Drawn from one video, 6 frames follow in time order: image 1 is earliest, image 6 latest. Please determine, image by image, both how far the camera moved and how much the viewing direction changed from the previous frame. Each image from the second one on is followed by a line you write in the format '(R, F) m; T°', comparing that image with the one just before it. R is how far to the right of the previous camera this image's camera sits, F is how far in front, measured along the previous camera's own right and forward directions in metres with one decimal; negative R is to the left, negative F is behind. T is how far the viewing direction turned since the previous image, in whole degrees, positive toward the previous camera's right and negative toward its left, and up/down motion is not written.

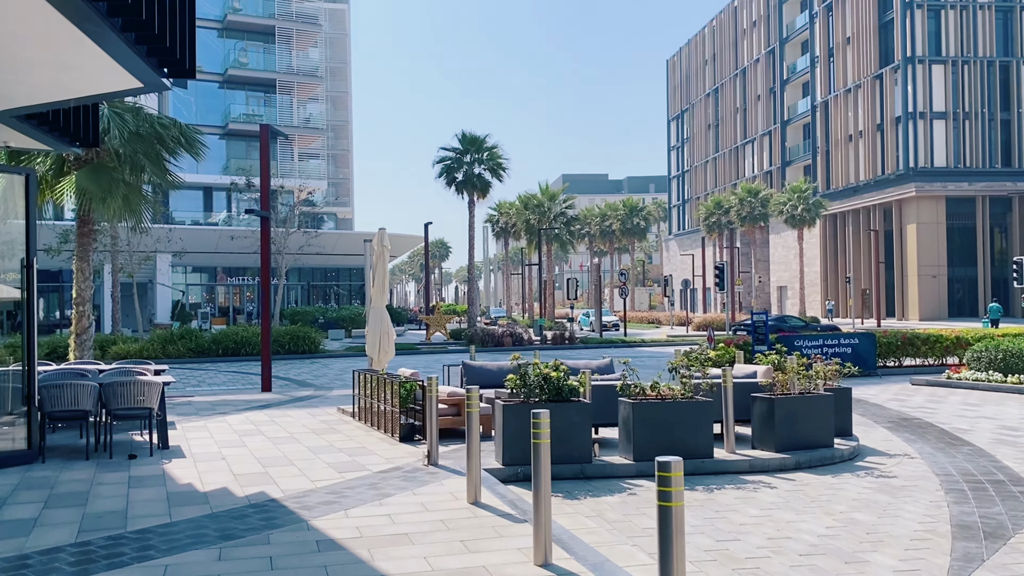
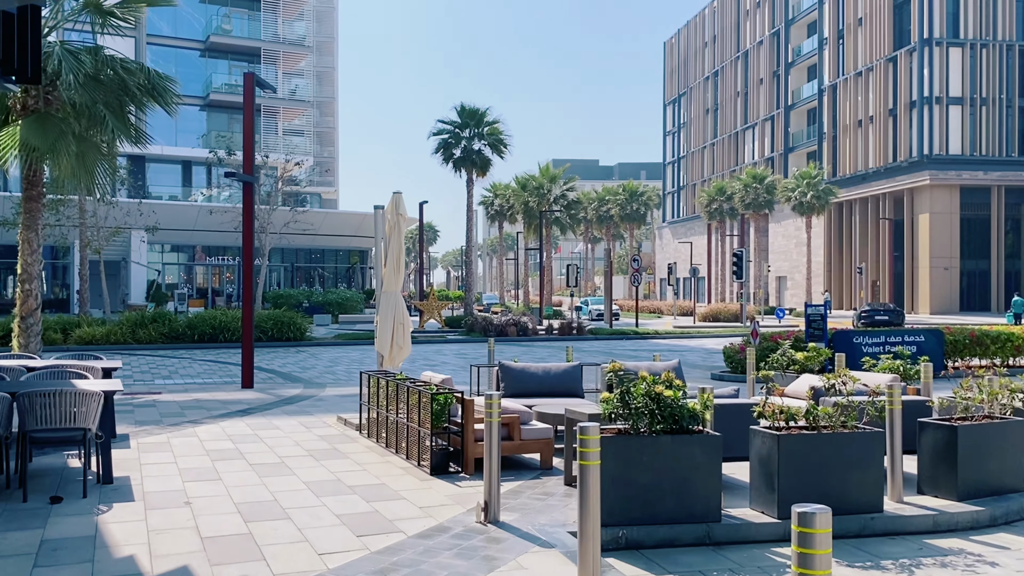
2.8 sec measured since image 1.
(-0.8, +2.7) m; +1°
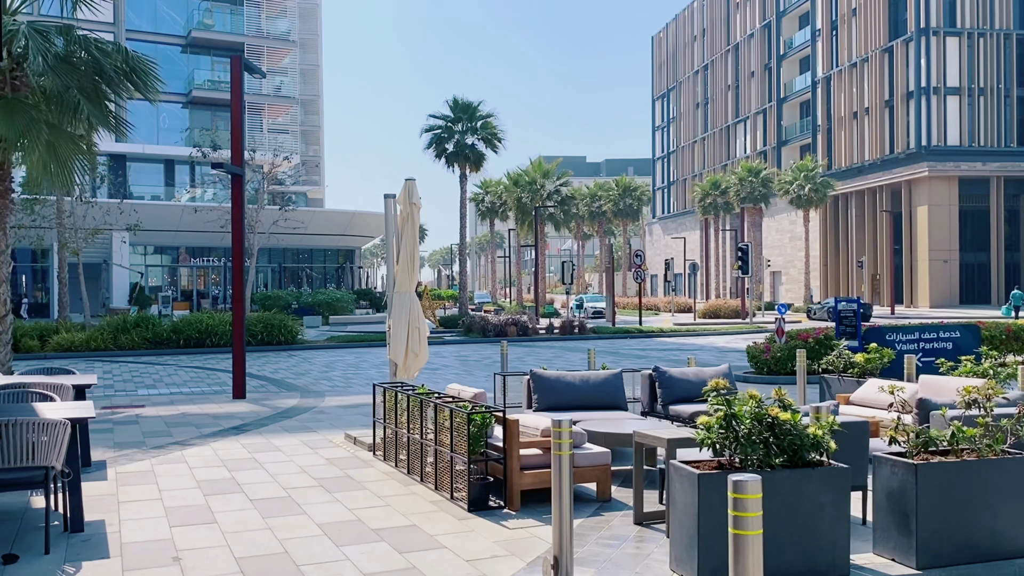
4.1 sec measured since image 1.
(-0.5, +1.3) m; +1°
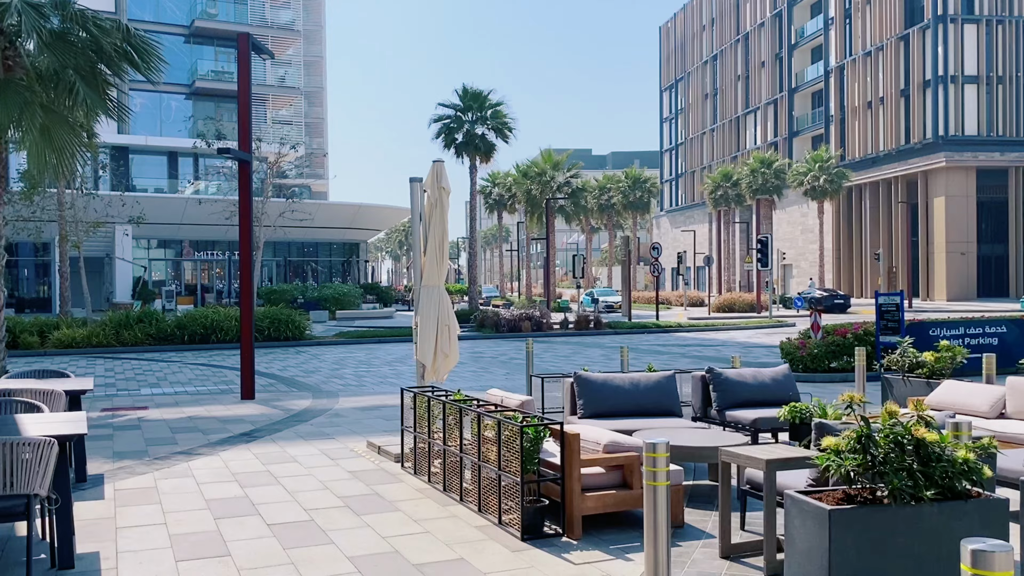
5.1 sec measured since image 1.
(-0.3, +0.9) m; 0°
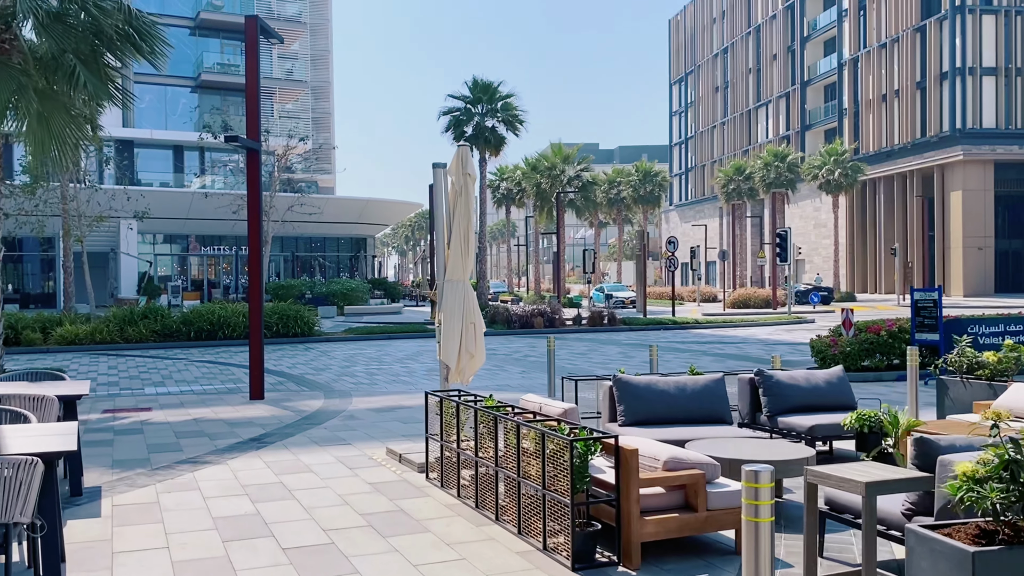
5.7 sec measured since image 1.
(-0.2, +0.7) m; 0°
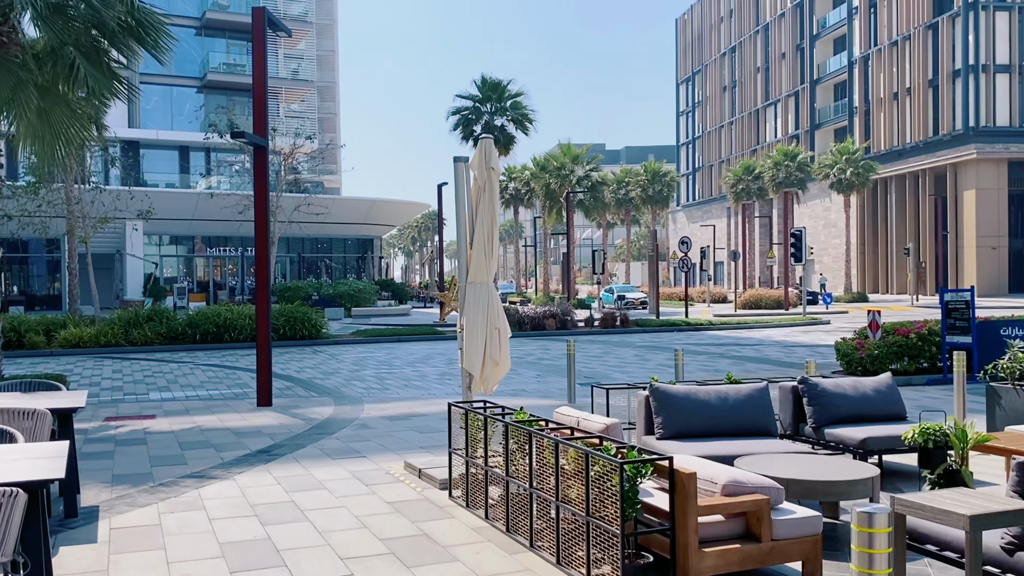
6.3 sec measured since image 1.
(-0.2, +0.5) m; 0°
